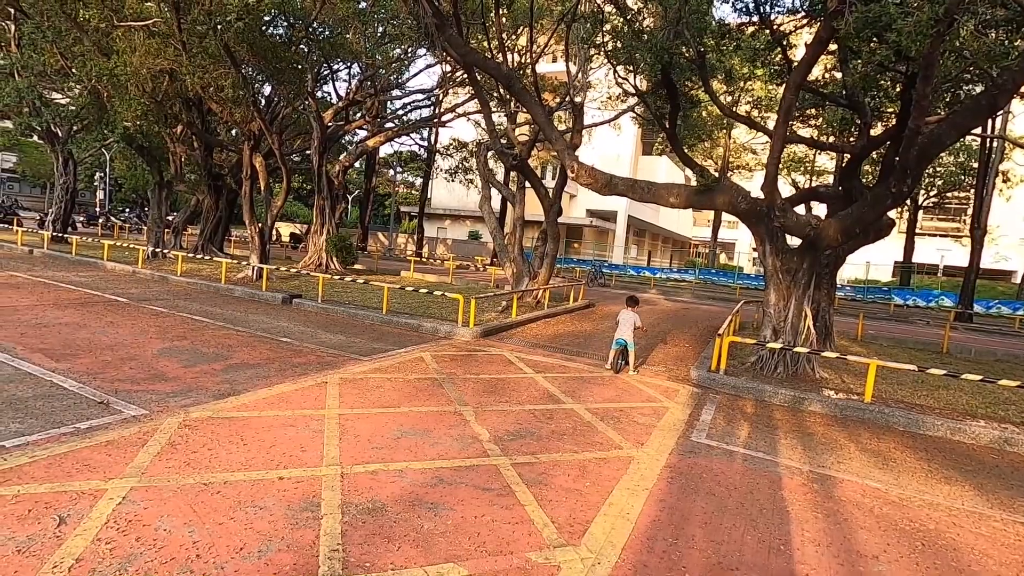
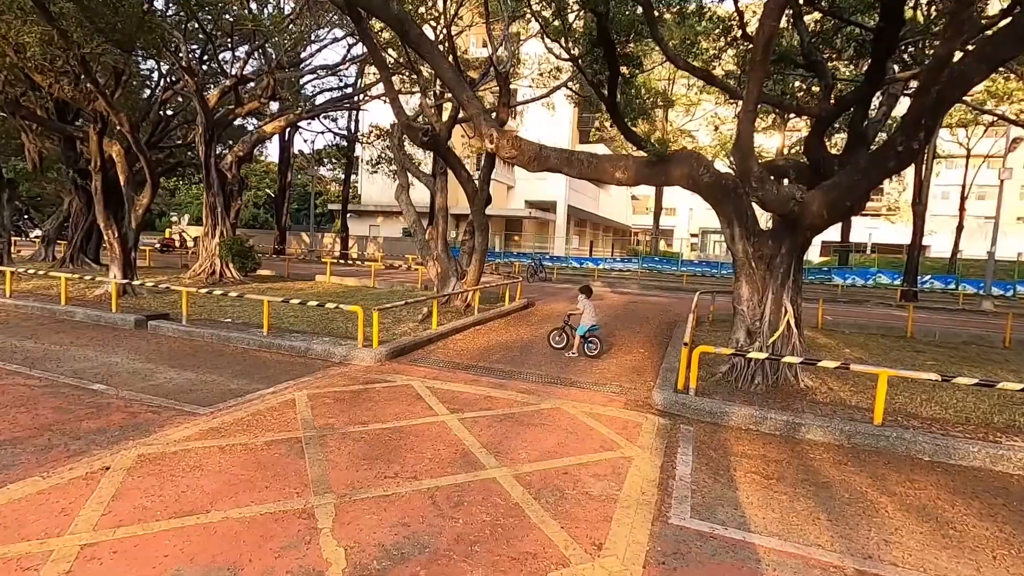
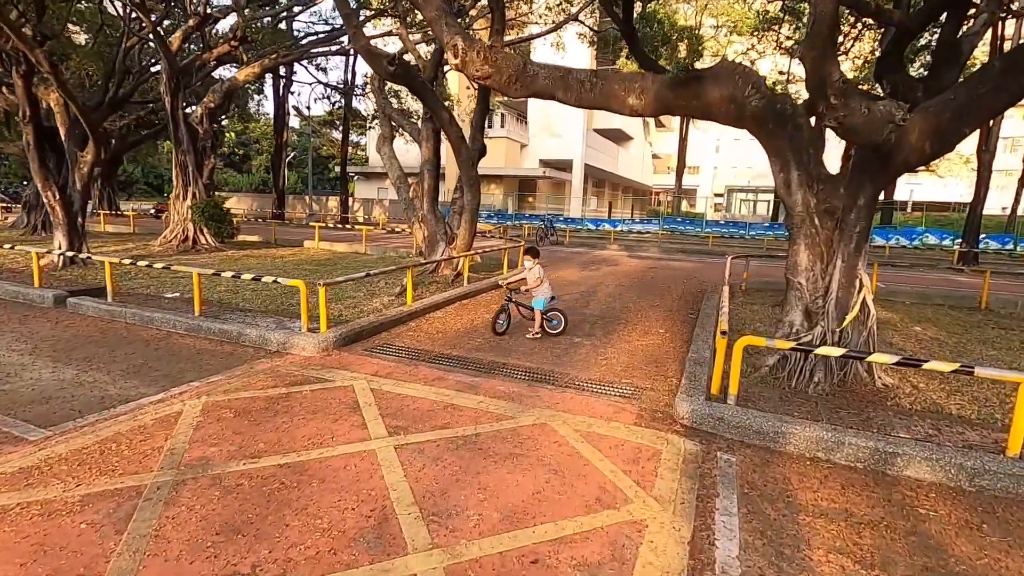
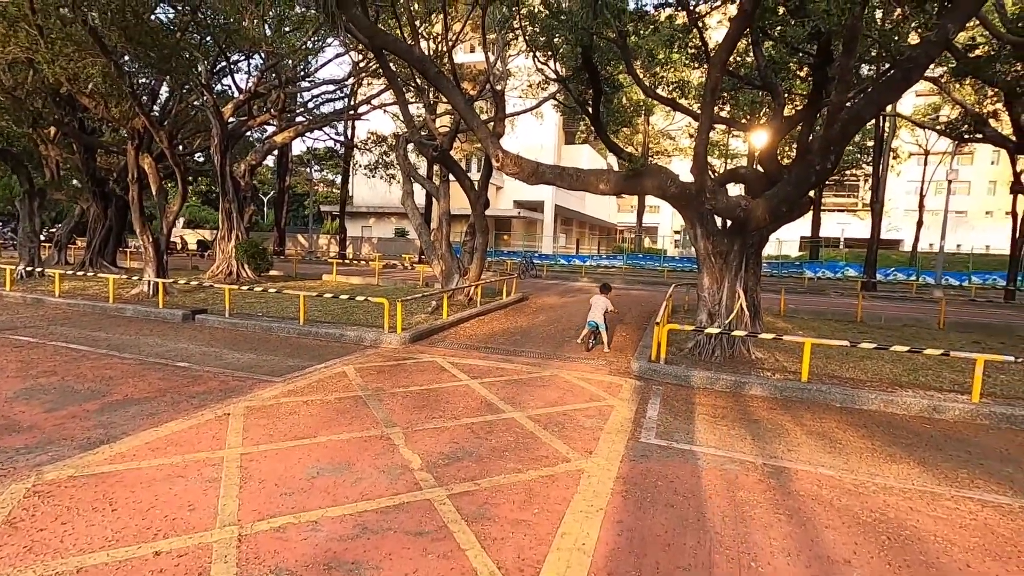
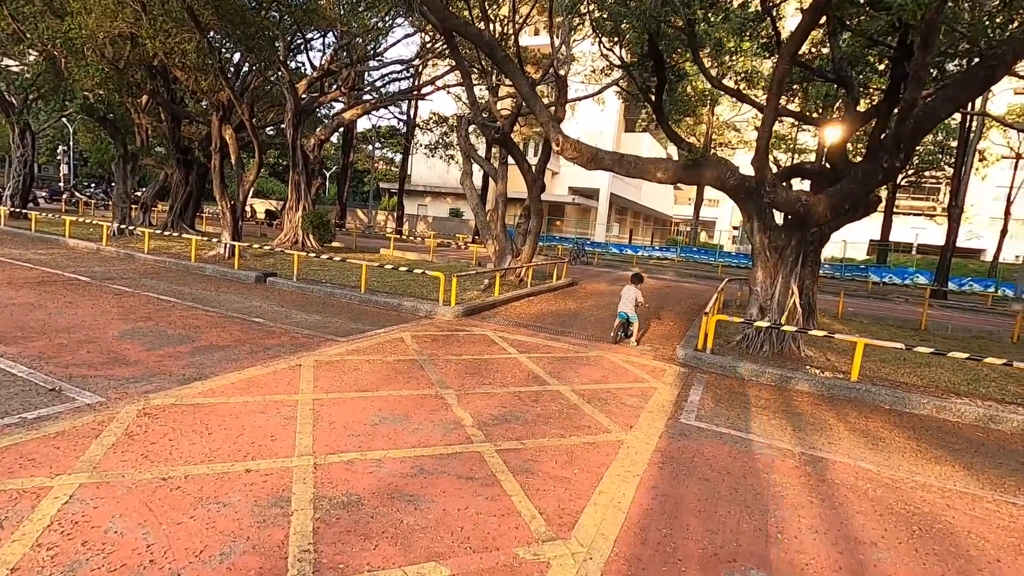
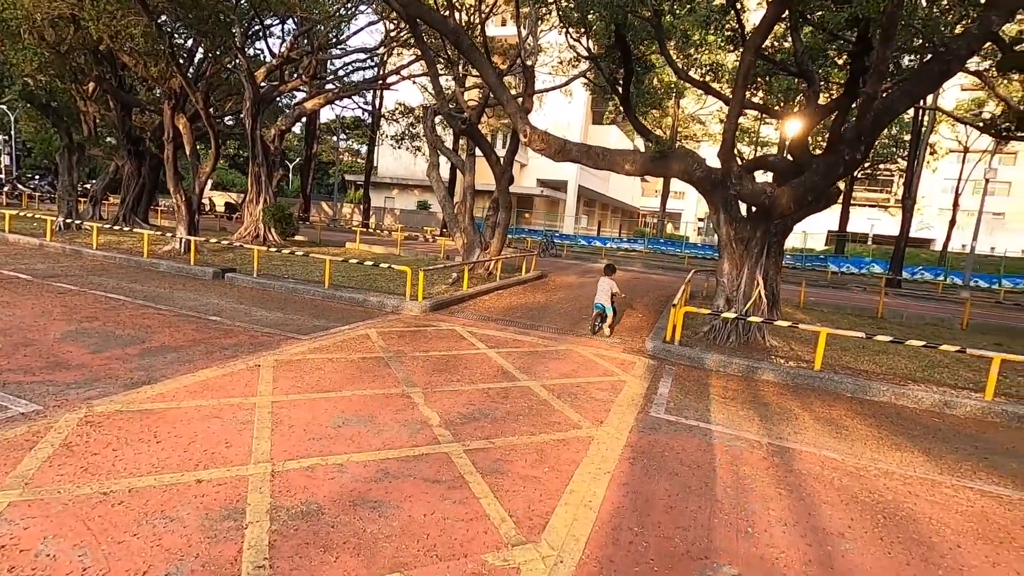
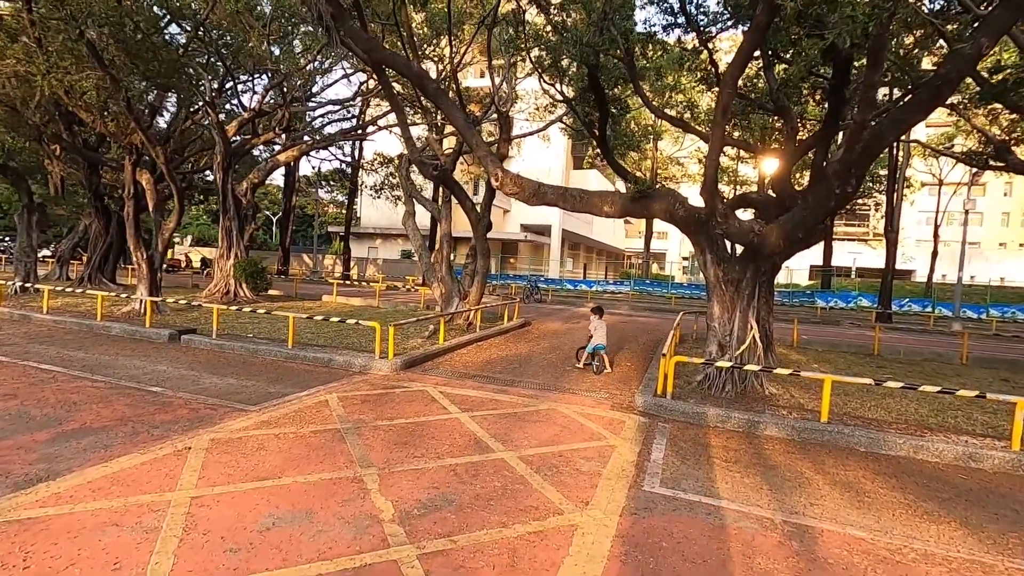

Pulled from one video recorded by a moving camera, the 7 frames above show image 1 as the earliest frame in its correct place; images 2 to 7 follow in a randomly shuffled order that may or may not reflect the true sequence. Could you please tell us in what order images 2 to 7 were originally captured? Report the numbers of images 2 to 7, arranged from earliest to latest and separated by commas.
5, 6, 4, 7, 2, 3
